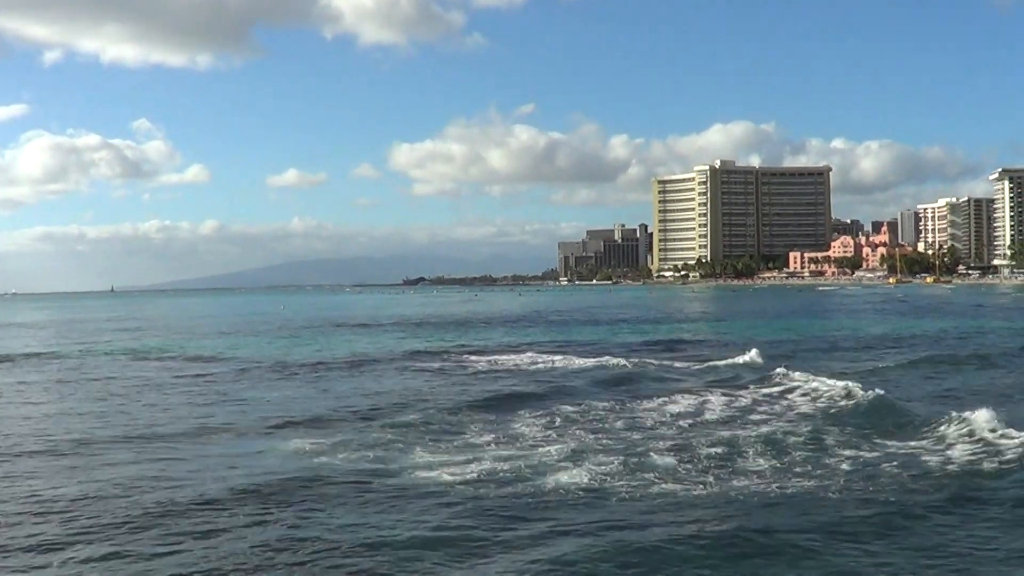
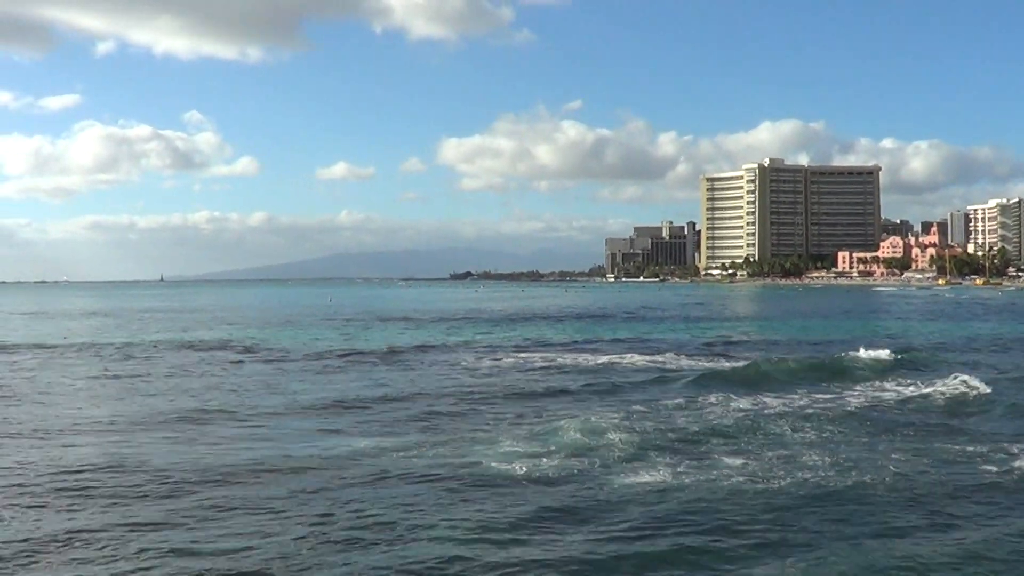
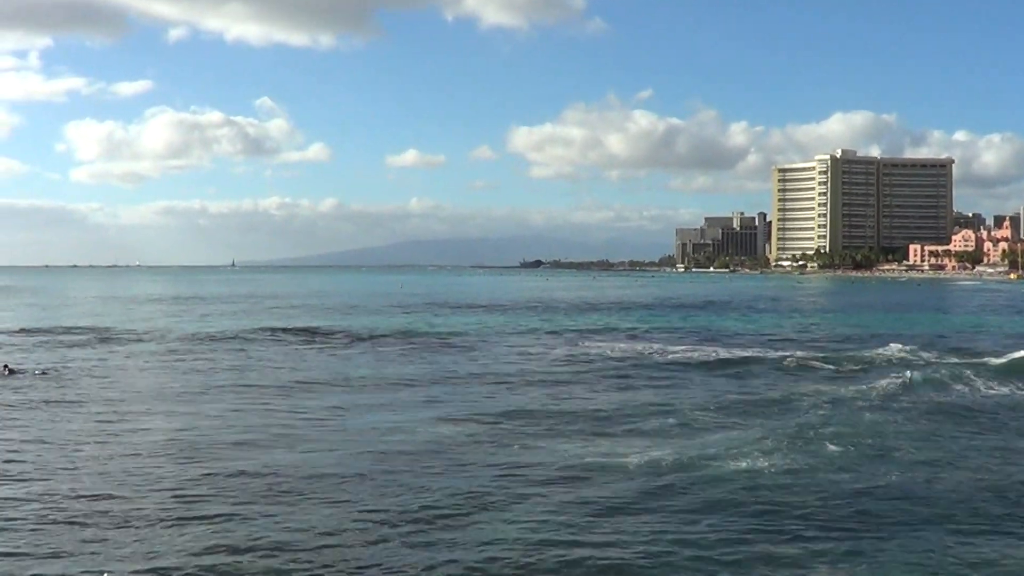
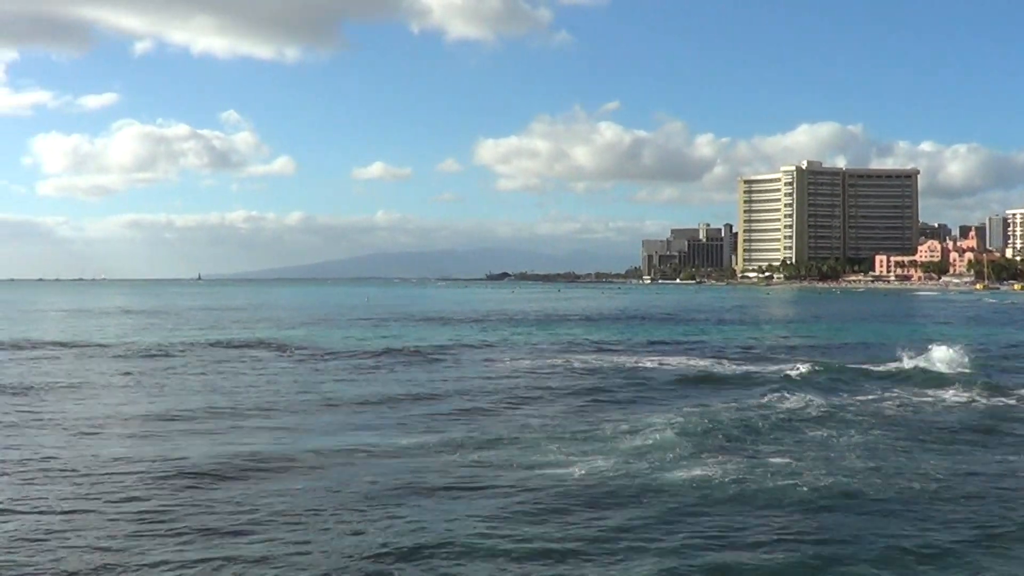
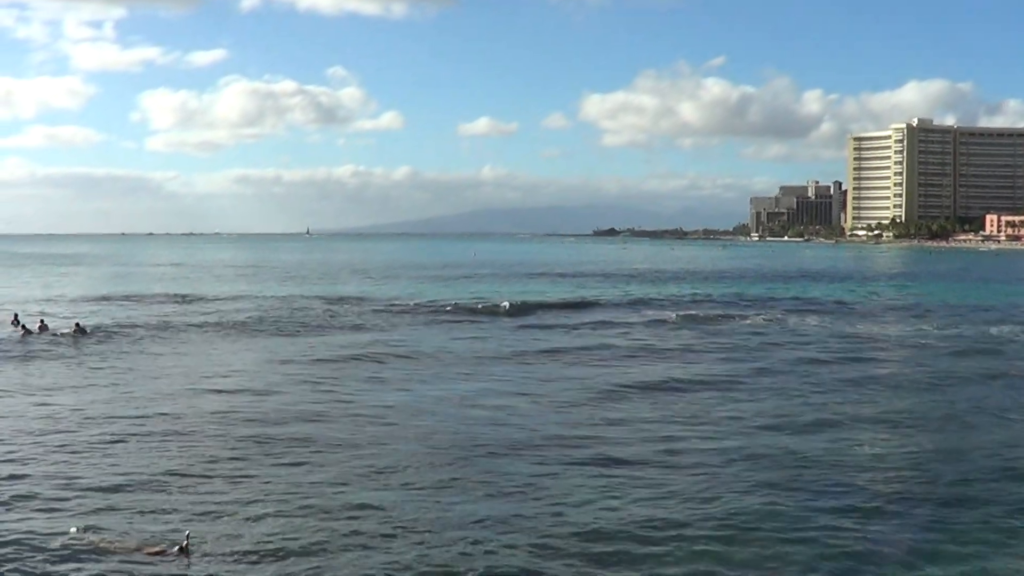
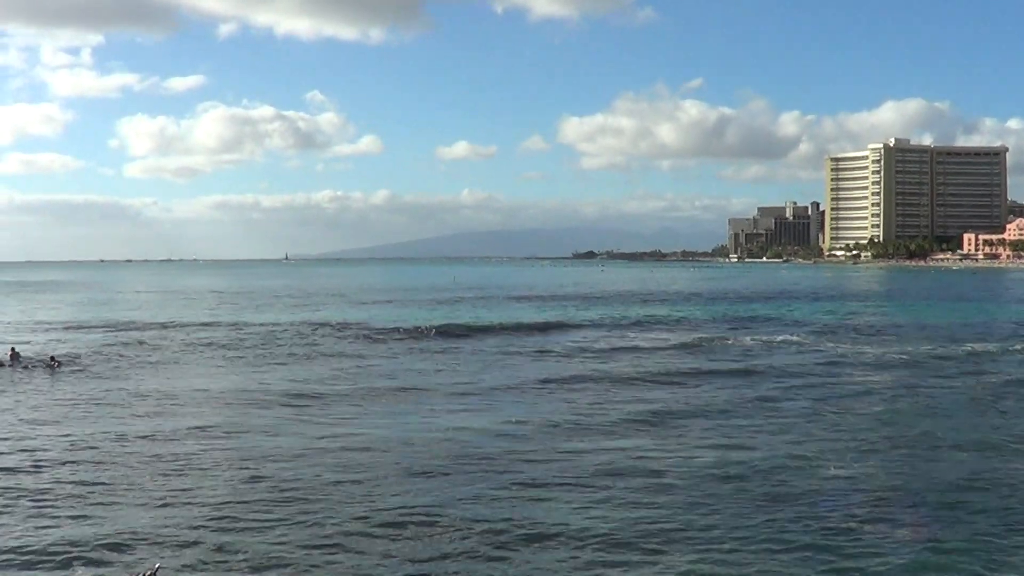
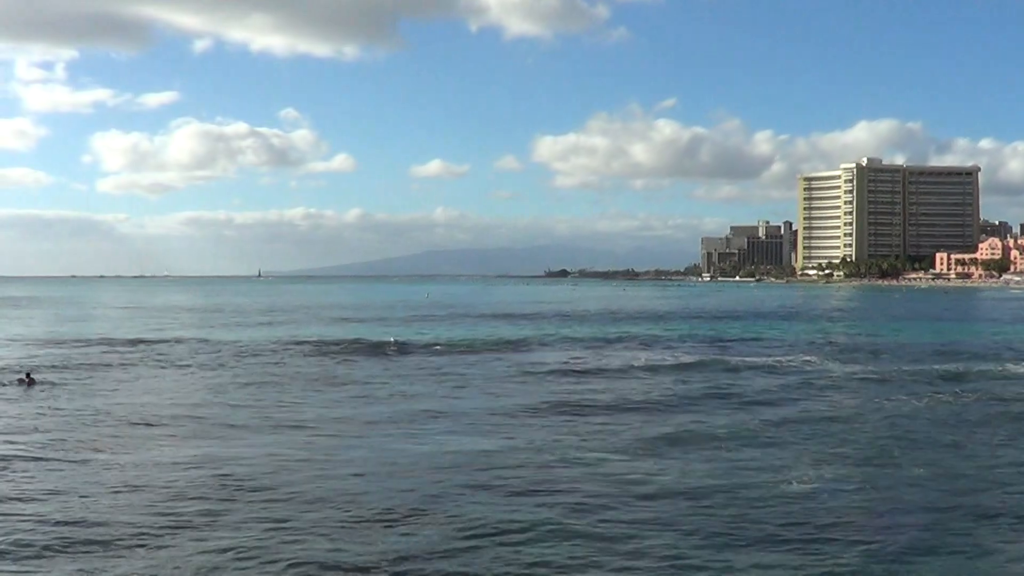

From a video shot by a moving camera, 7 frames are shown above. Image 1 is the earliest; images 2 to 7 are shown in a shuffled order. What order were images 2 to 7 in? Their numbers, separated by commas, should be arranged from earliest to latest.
2, 4, 3, 7, 6, 5
